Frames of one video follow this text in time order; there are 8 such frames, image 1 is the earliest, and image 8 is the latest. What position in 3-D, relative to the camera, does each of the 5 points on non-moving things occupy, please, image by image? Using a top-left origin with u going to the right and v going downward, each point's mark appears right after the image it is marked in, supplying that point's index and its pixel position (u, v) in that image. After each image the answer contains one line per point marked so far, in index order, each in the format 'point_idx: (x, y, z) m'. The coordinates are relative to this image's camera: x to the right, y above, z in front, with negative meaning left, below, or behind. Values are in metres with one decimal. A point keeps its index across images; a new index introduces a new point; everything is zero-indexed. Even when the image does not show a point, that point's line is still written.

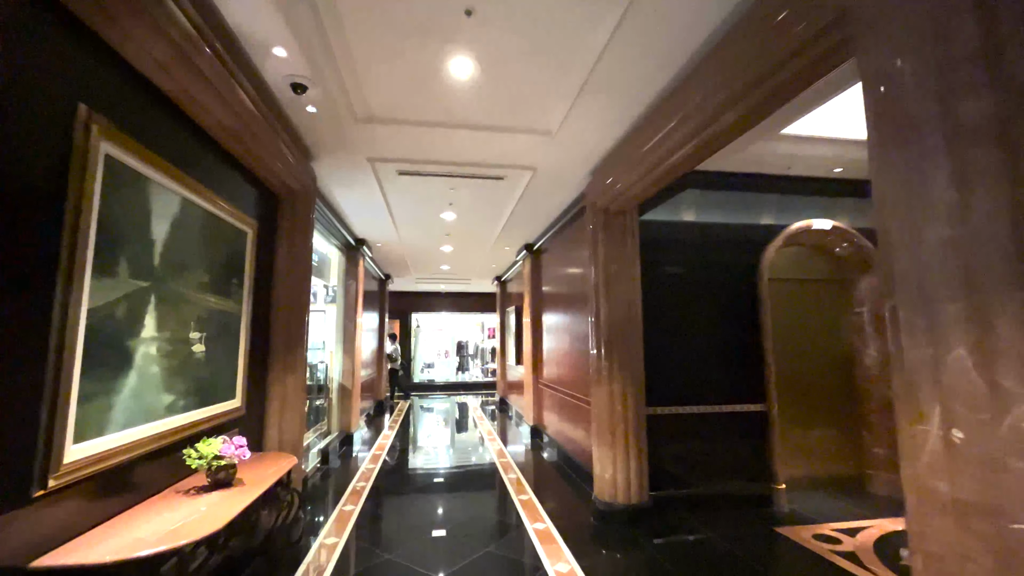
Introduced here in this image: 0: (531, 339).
0: (+0.3, -0.8, +6.7) m
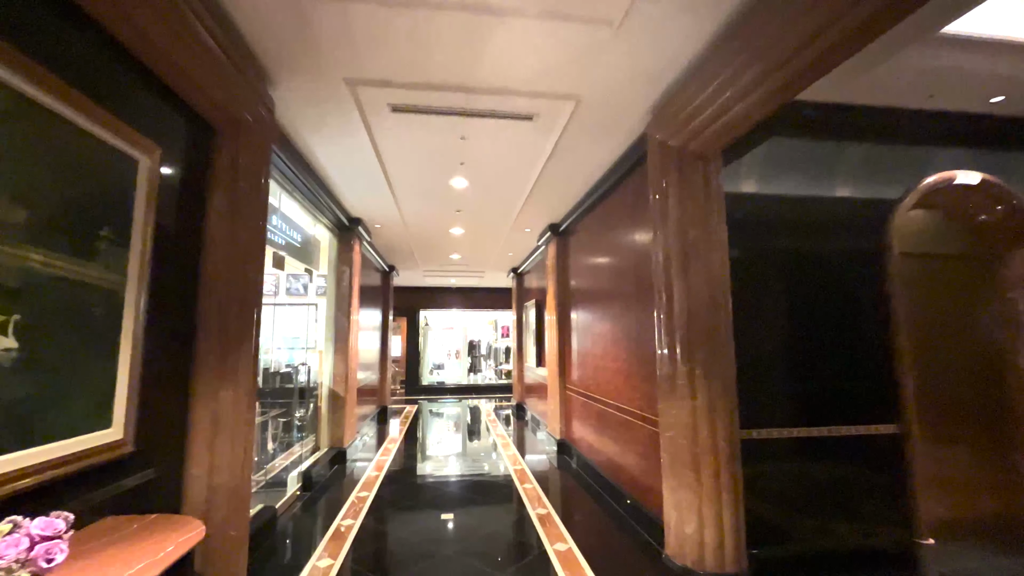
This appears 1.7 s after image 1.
0: (+0.6, -0.6, +5.7) m
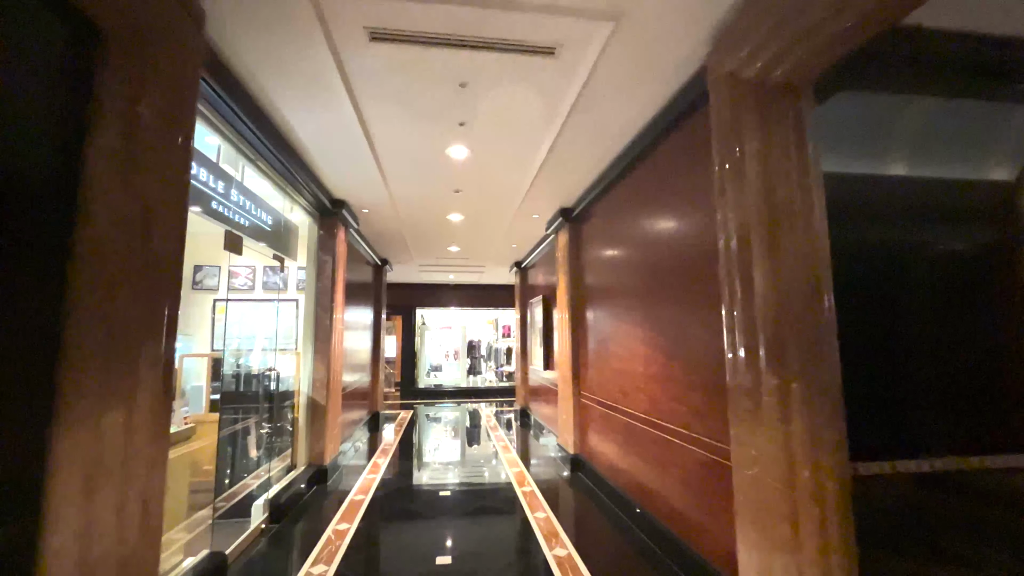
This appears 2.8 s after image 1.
0: (+0.6, -0.5, +5.0) m
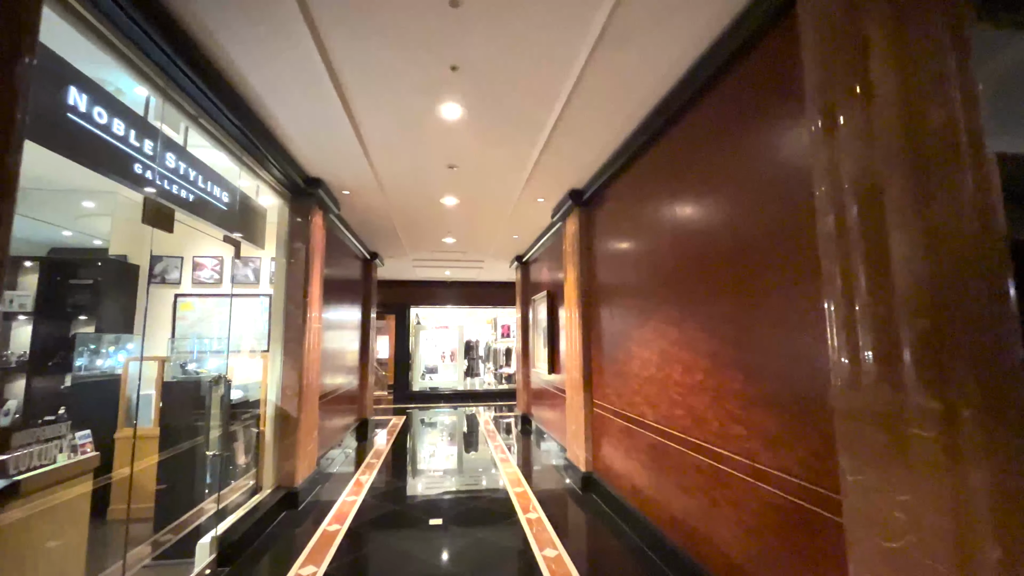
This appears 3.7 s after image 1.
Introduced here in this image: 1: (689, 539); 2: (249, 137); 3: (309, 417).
0: (+0.7, -0.4, +4.4) m
1: (+1.1, -1.5, +2.6) m
2: (-1.9, +1.1, +3.2) m
3: (-1.9, -1.2, +4.0) m
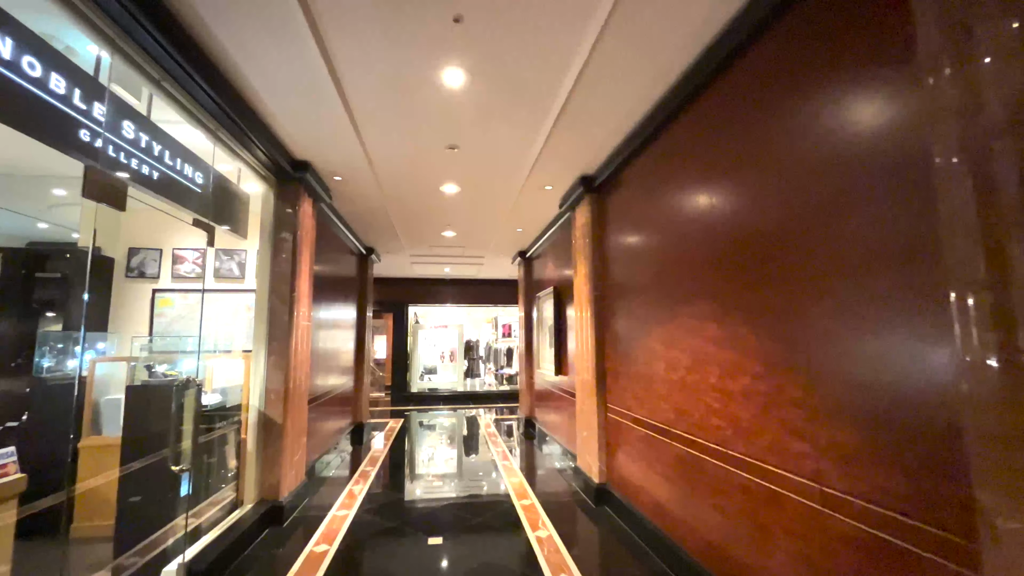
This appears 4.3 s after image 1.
0: (+0.7, -0.4, +4.0) m
1: (+1.1, -1.4, +2.3) m
2: (-1.8, +1.1, +2.9) m
3: (-1.8, -1.1, +3.7) m
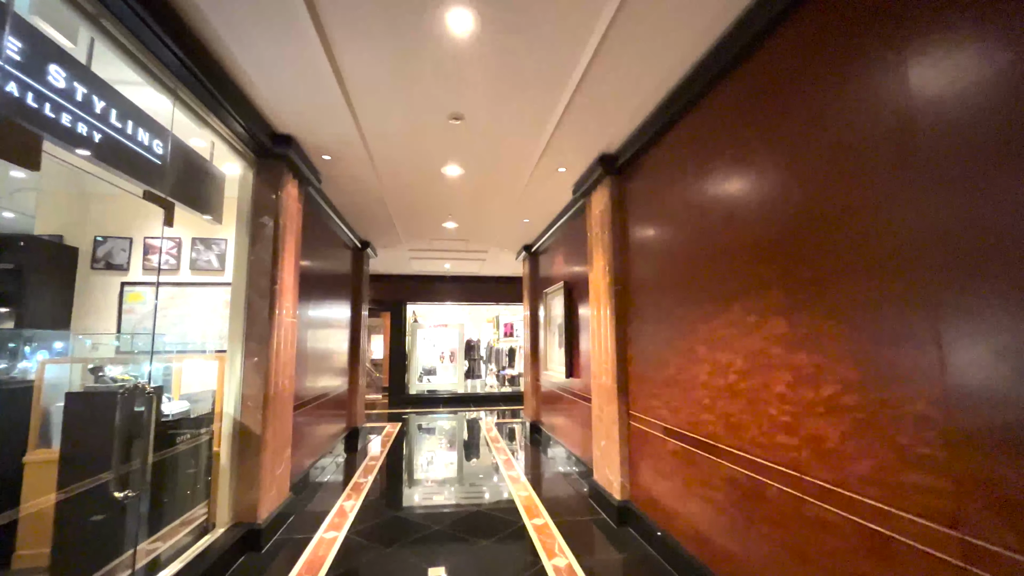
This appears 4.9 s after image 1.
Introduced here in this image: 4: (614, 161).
0: (+0.8, -0.3, +3.6) m
1: (+1.2, -1.4, +1.8) m
2: (-1.8, +1.2, +2.4) m
3: (-1.7, -1.1, +3.2) m
4: (+0.9, +1.1, +3.7) m
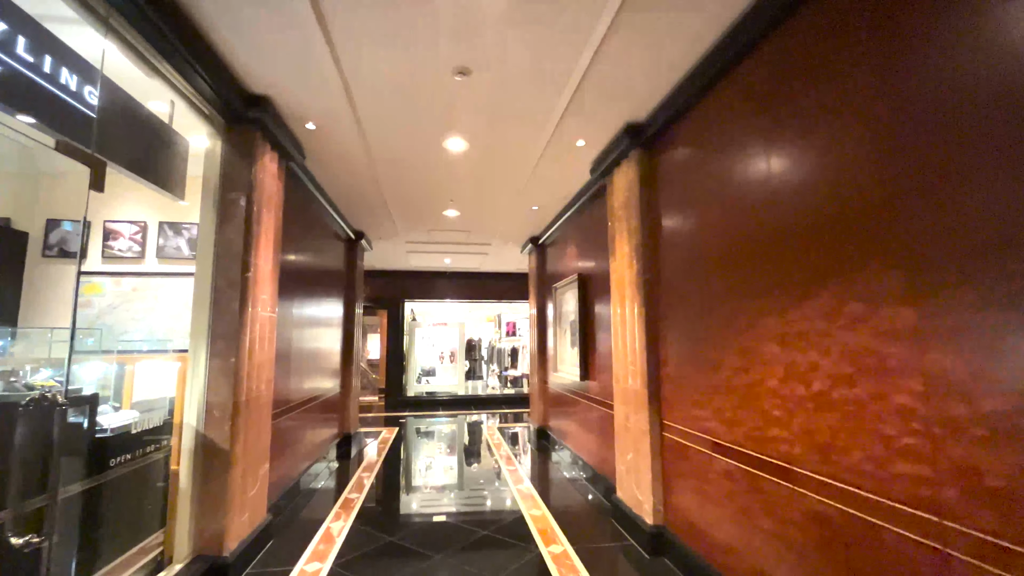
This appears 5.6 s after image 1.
0: (+0.9, -0.3, +3.1) m
1: (+1.3, -1.3, +1.4) m
2: (-1.7, +1.3, +1.9) m
3: (-1.6, -1.0, +2.7) m
4: (+0.9, +1.1, +3.2) m
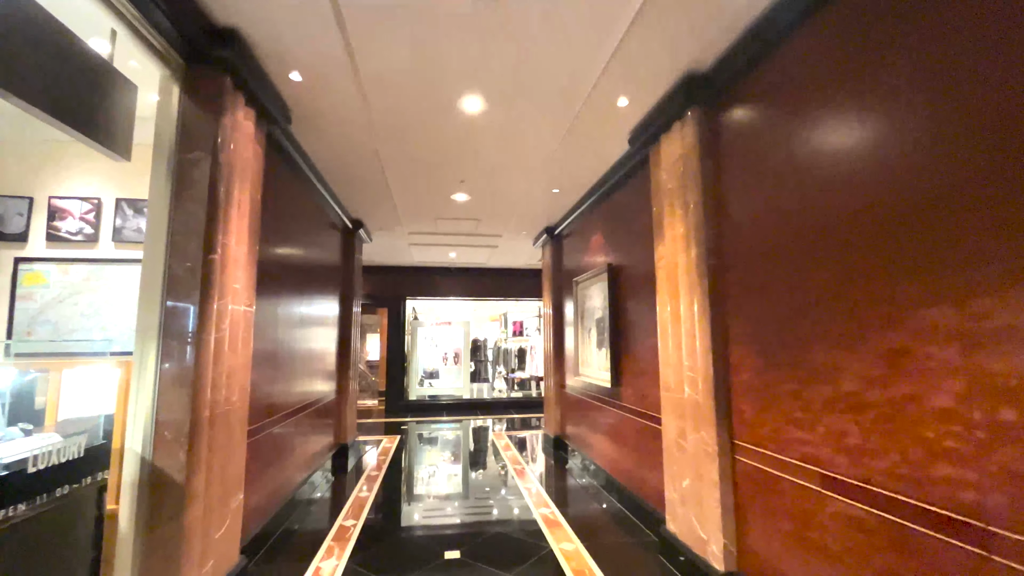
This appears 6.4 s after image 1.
0: (+1.1, -0.2, +2.5) m
1: (+1.5, -1.2, +0.8) m
2: (-1.5, +1.3, +1.4) m
3: (-1.5, -0.9, +2.2) m
4: (+1.1, +1.2, +2.6) m
